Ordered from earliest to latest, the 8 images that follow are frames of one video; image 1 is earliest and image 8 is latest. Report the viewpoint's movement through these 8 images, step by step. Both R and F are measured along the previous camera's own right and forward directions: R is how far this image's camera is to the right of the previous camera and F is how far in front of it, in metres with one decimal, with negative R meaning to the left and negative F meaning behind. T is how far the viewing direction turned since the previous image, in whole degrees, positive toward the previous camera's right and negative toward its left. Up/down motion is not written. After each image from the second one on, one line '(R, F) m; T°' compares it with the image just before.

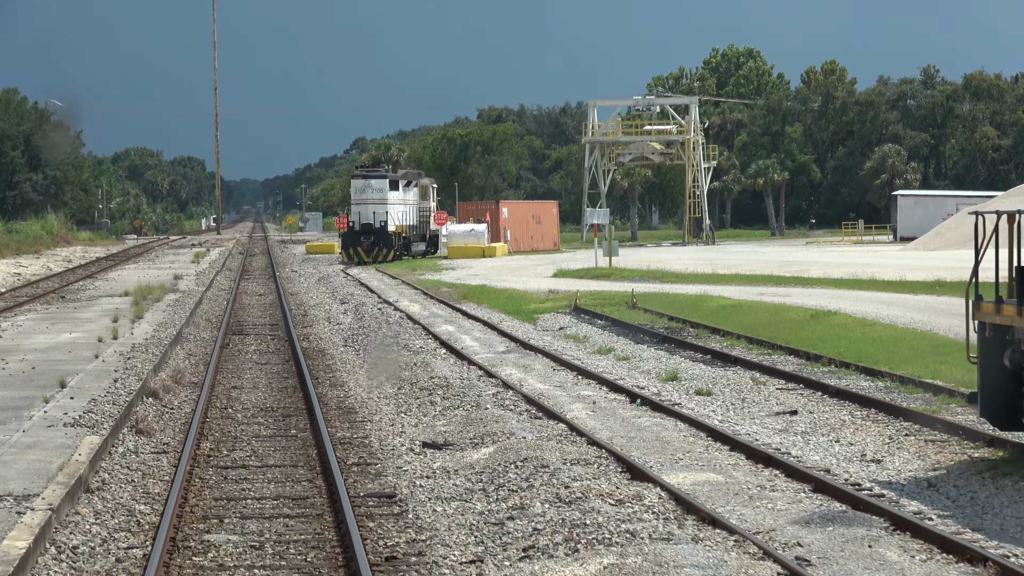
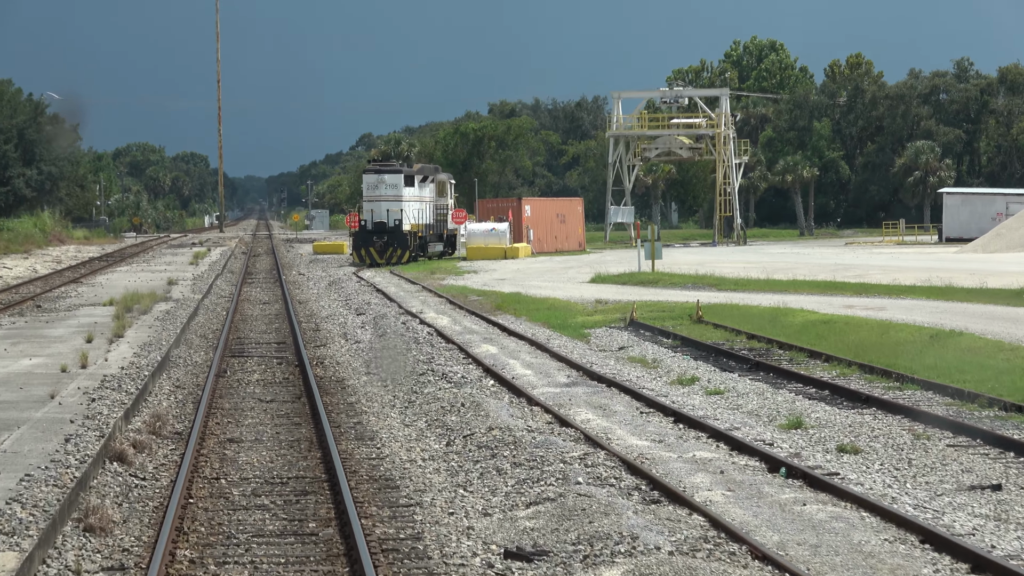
(-0.8, +3.8) m; 0°
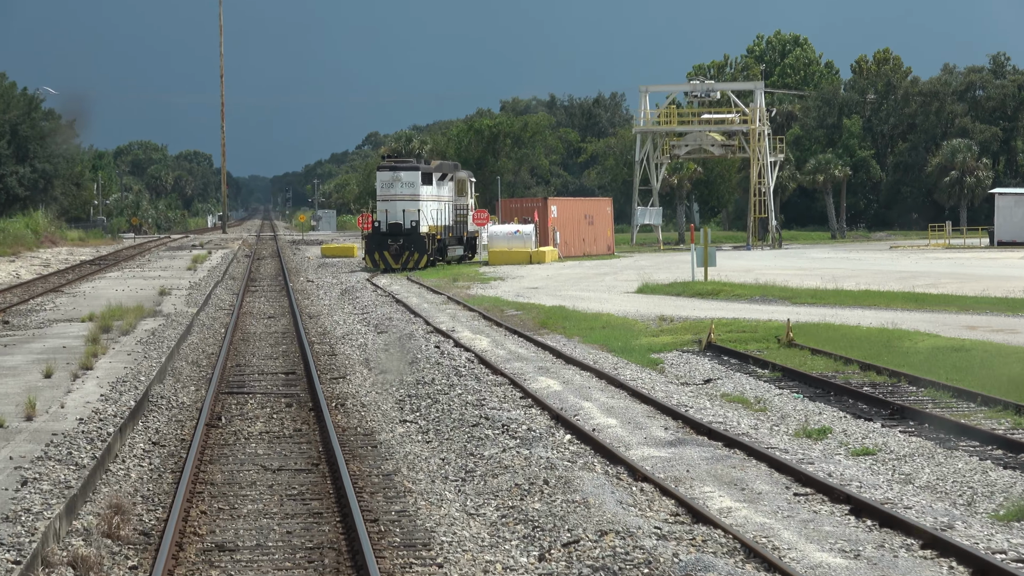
(-0.8, +3.8) m; 0°
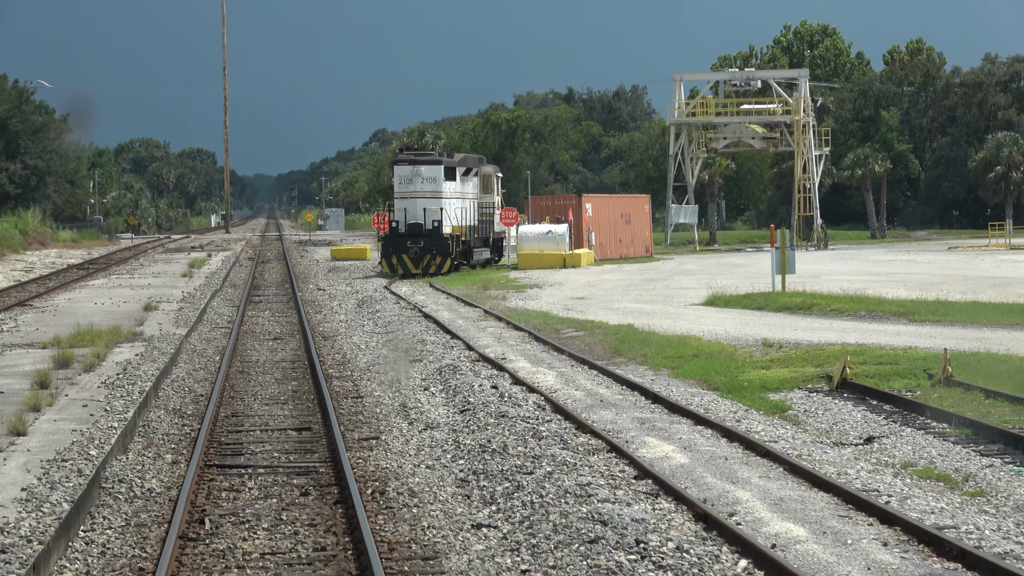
(-0.9, +4.3) m; 0°
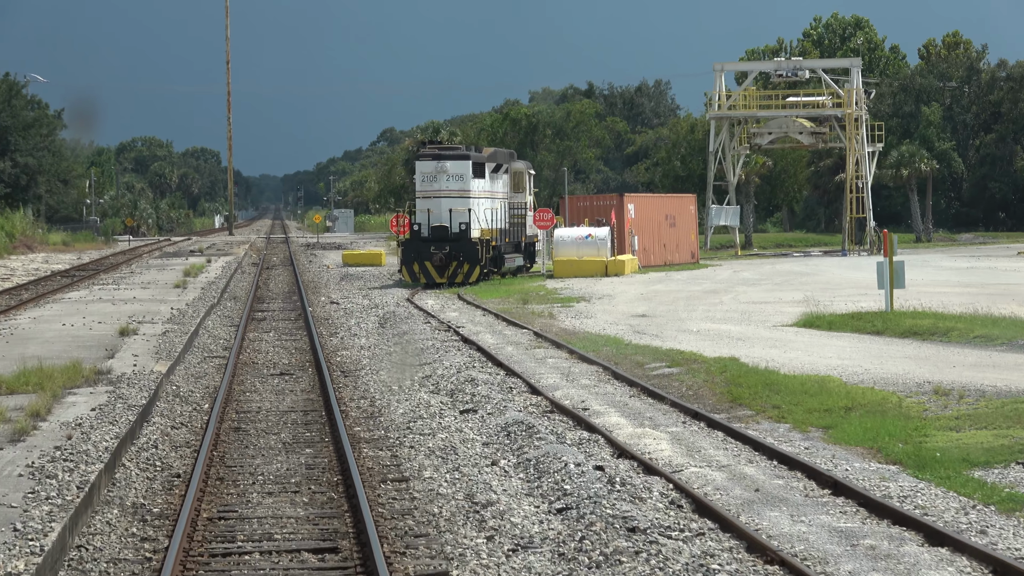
(-0.9, +4.3) m; 0°
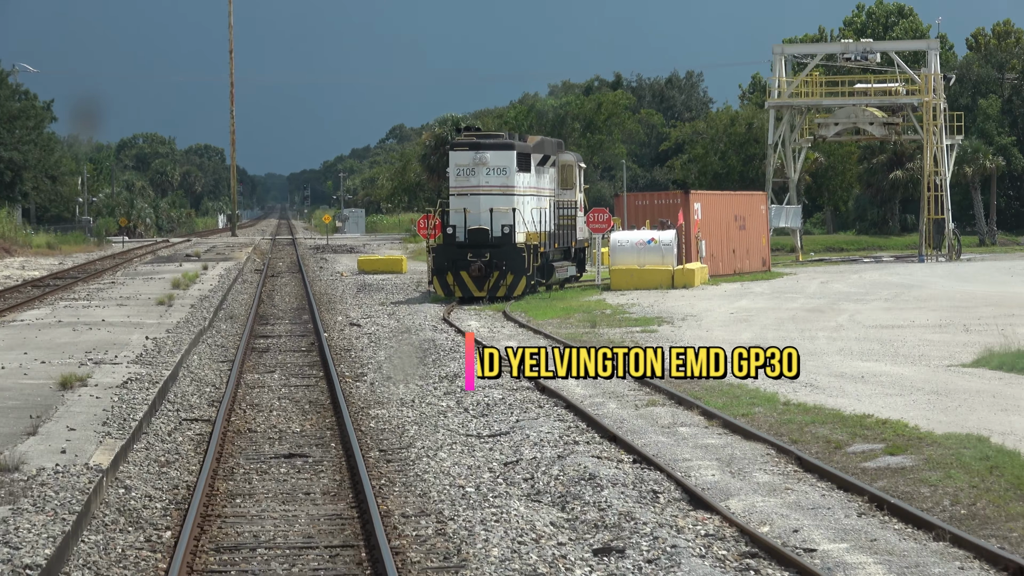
(-1.1, +5.4) m; 0°
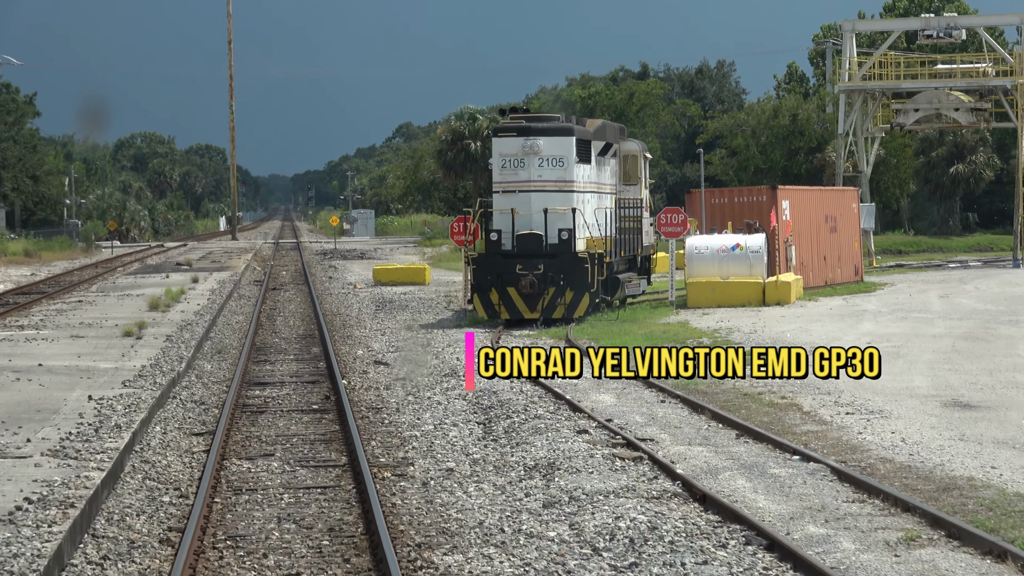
(-1.1, +5.4) m; 0°
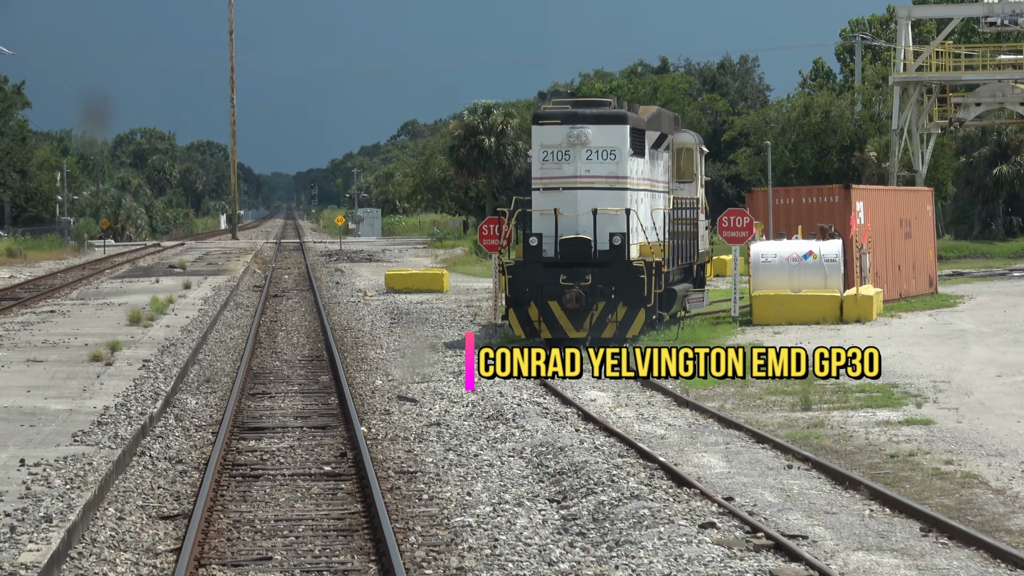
(-0.7, +3.3) m; 0°
